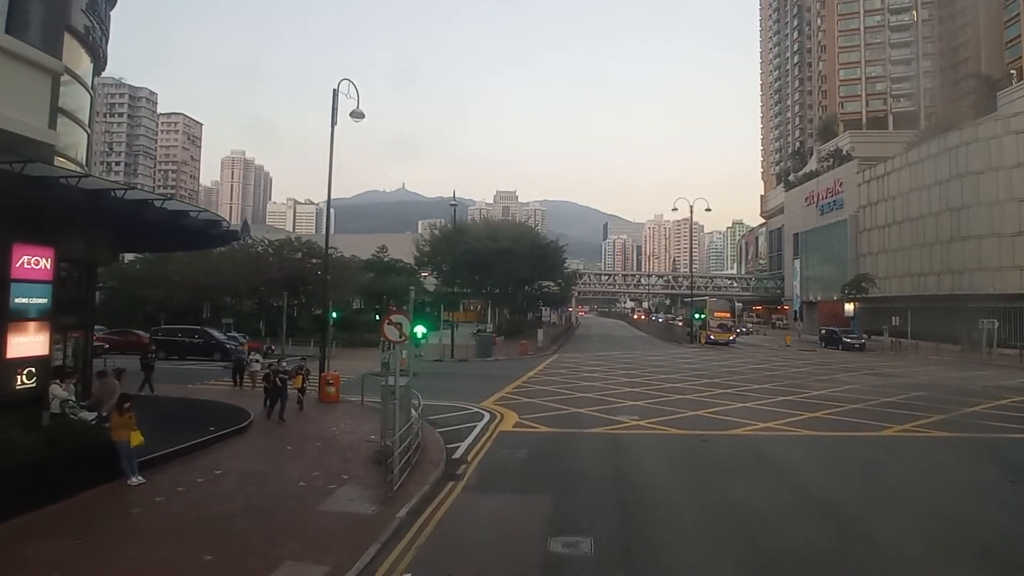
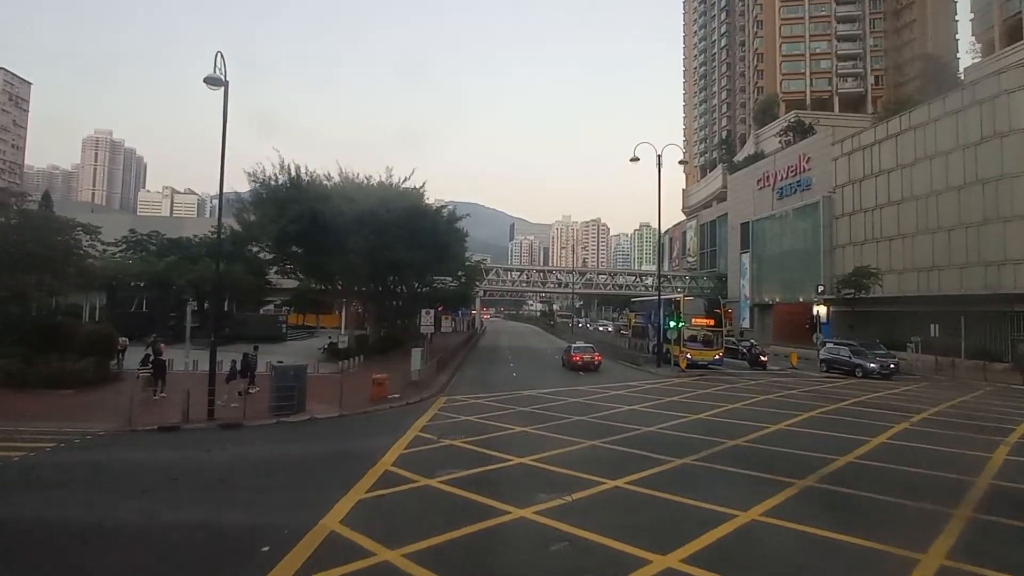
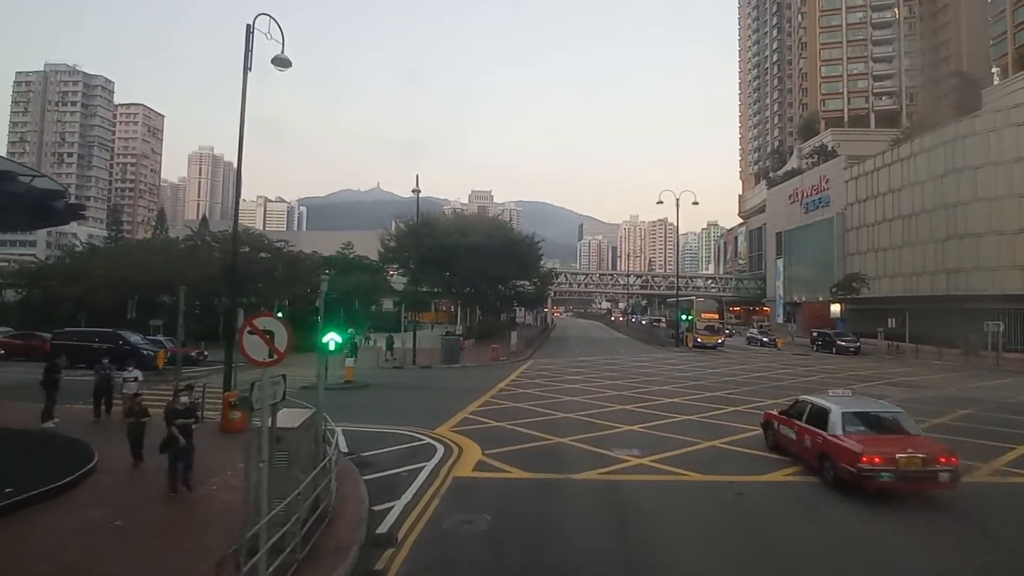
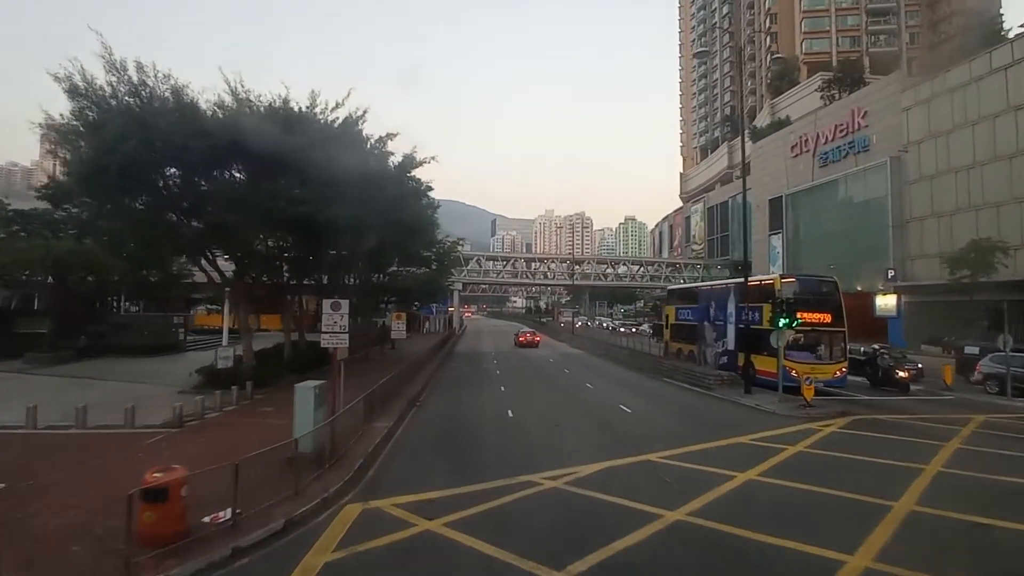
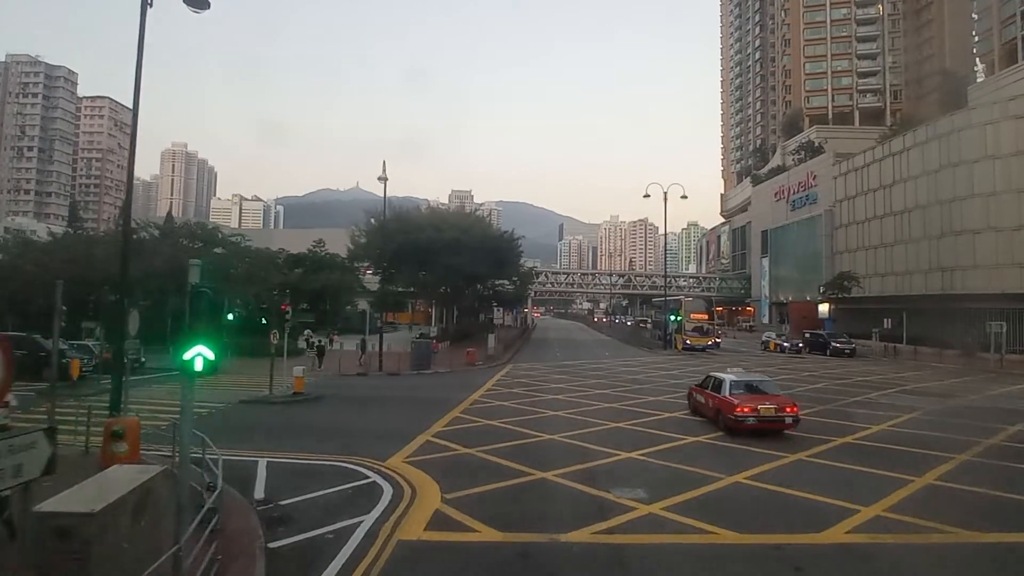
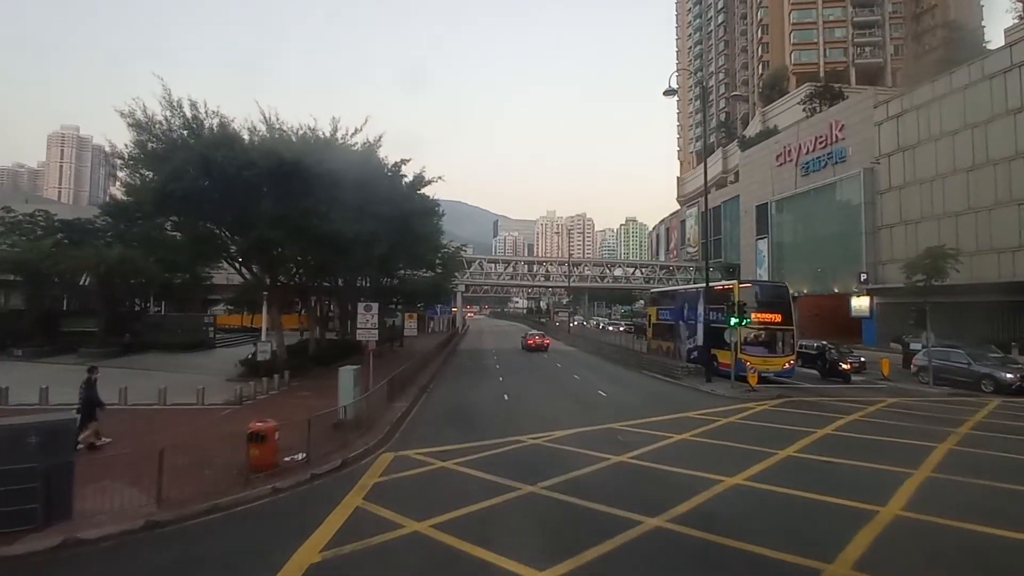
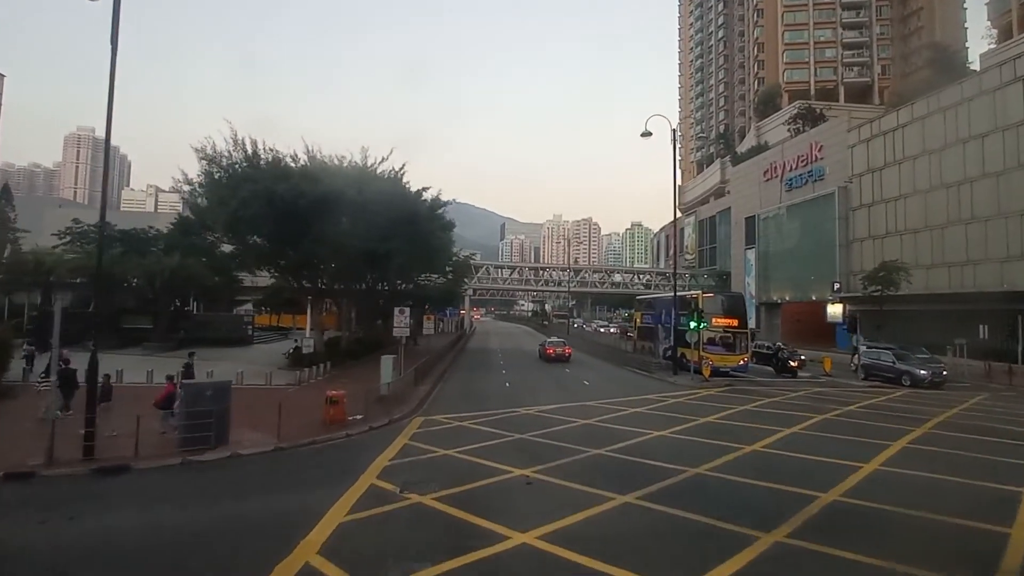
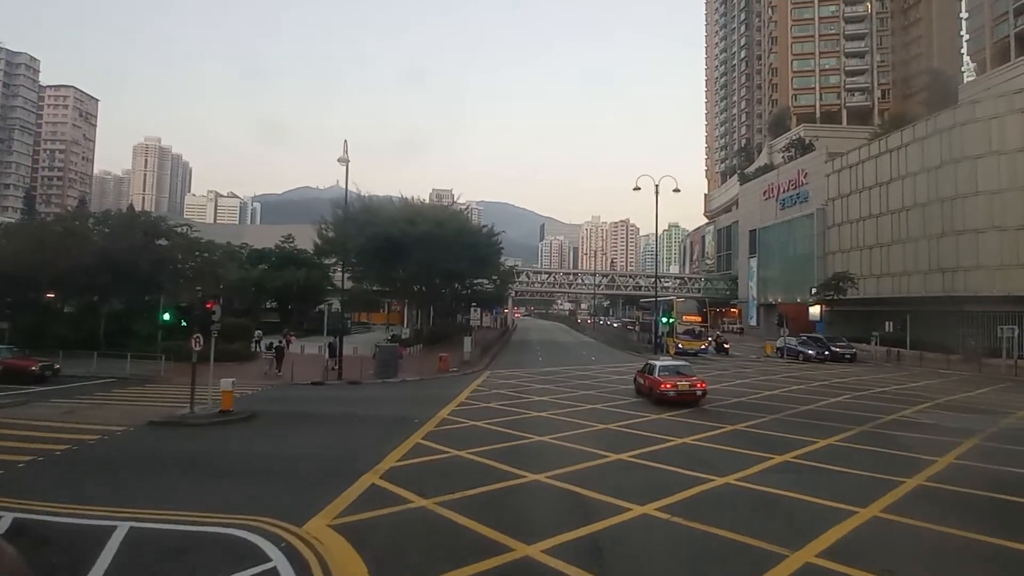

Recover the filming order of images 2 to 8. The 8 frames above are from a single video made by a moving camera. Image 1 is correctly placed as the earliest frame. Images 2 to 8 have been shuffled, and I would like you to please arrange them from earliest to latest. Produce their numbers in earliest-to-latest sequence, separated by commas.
3, 5, 8, 2, 7, 6, 4
